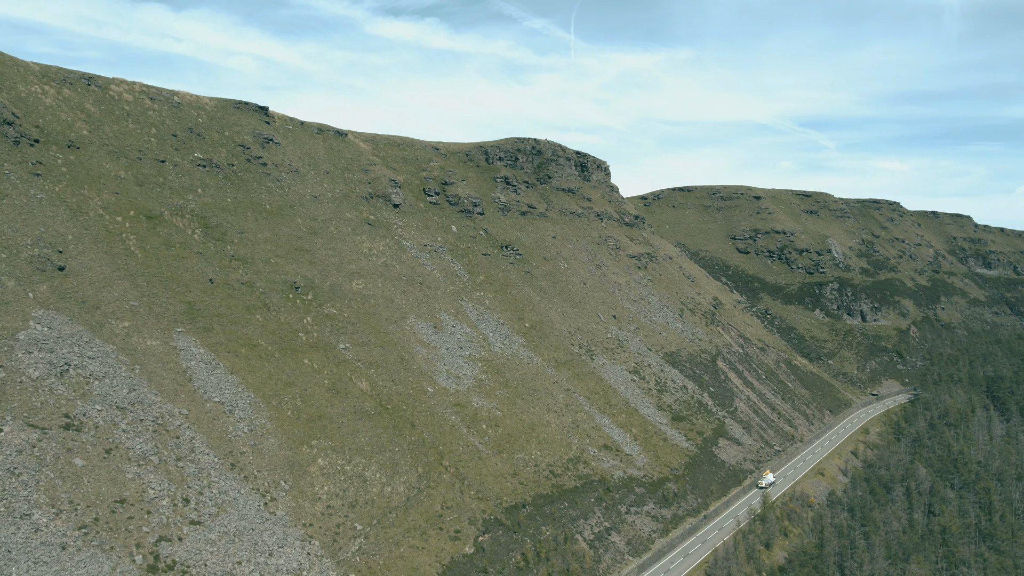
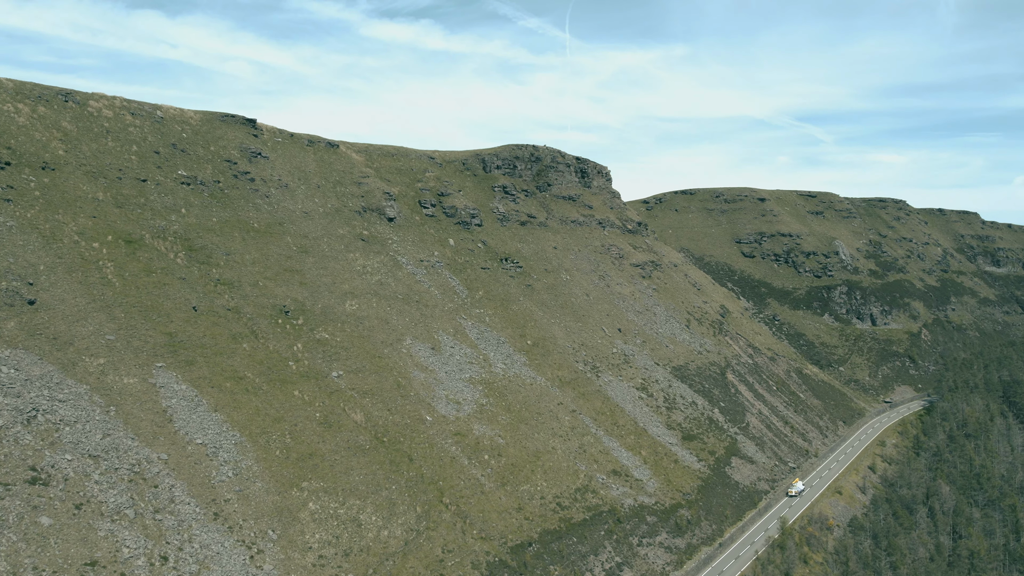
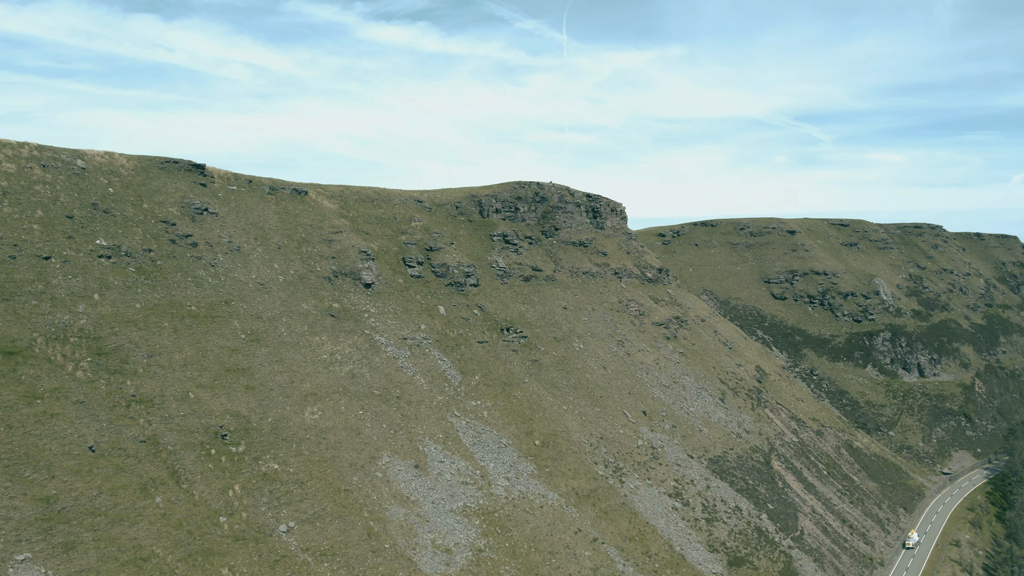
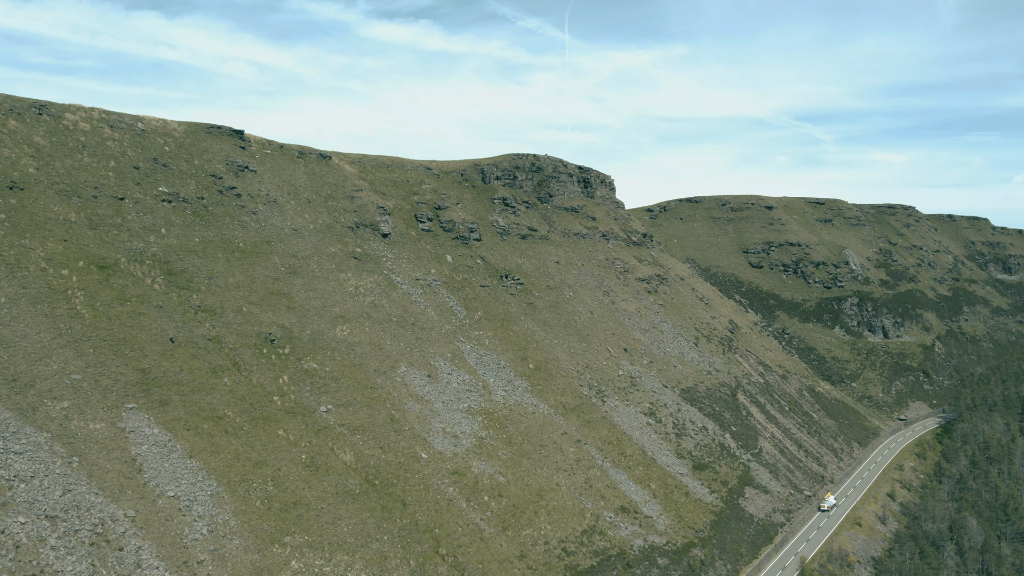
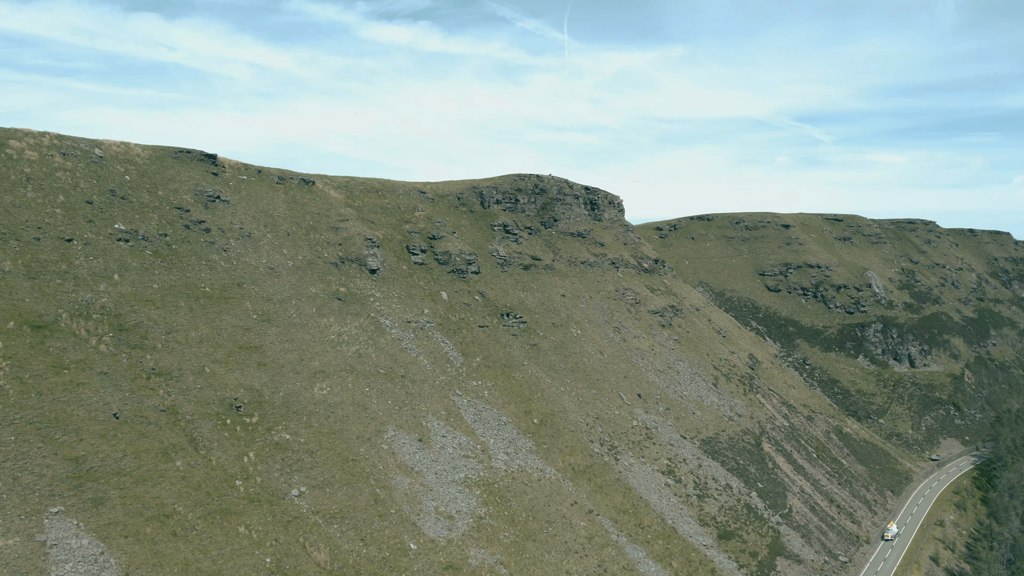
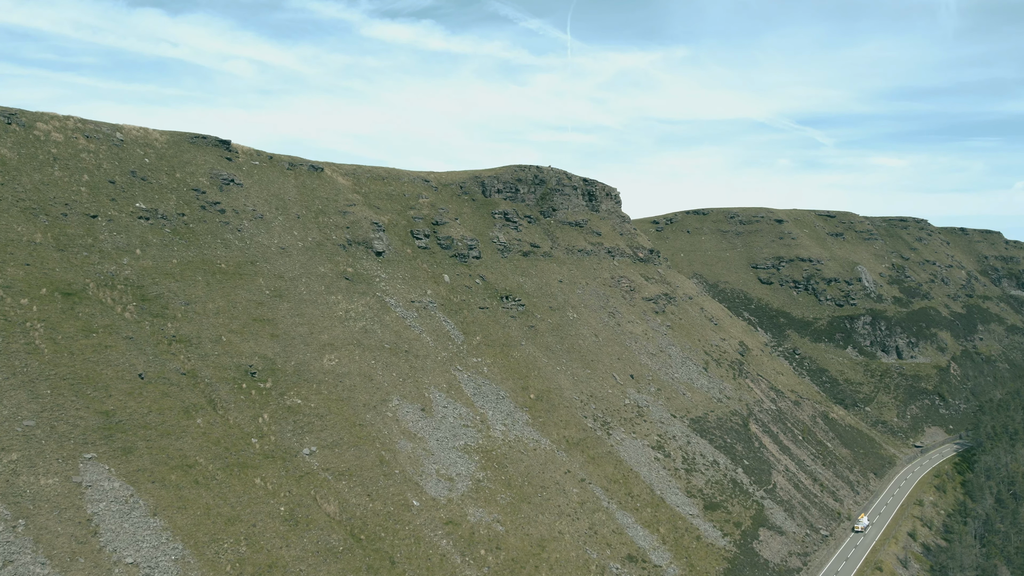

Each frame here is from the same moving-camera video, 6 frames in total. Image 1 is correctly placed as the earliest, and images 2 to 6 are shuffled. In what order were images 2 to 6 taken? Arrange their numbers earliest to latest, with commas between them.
2, 4, 6, 5, 3
